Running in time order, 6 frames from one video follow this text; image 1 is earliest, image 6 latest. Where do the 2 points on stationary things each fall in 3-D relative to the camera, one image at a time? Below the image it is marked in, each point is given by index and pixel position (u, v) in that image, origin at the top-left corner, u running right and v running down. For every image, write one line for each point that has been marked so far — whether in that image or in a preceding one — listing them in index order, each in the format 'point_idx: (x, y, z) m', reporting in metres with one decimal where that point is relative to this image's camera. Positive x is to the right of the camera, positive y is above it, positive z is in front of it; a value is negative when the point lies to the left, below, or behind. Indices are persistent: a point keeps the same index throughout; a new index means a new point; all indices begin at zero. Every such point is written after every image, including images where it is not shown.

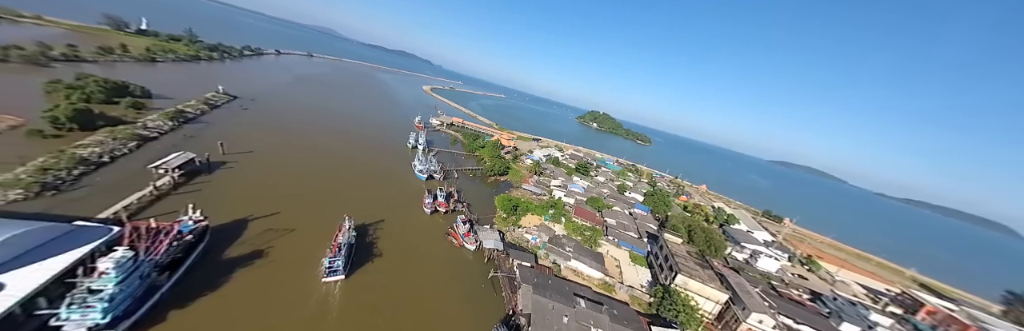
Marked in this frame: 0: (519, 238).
0: (+0.6, -5.7, +19.4) m
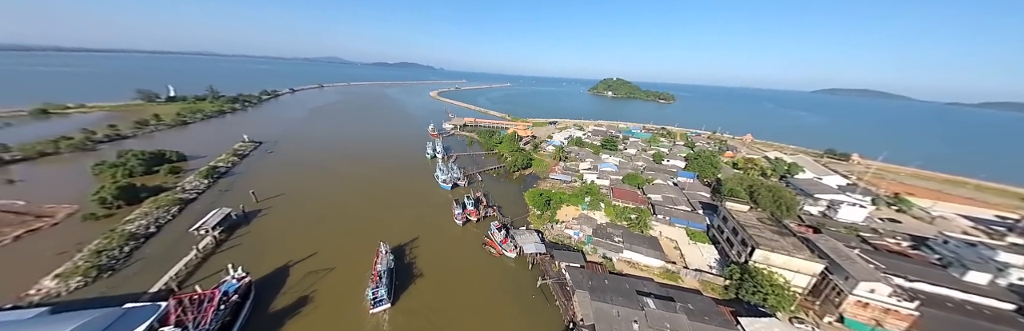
0: (+3.5, -5.0, +17.9) m
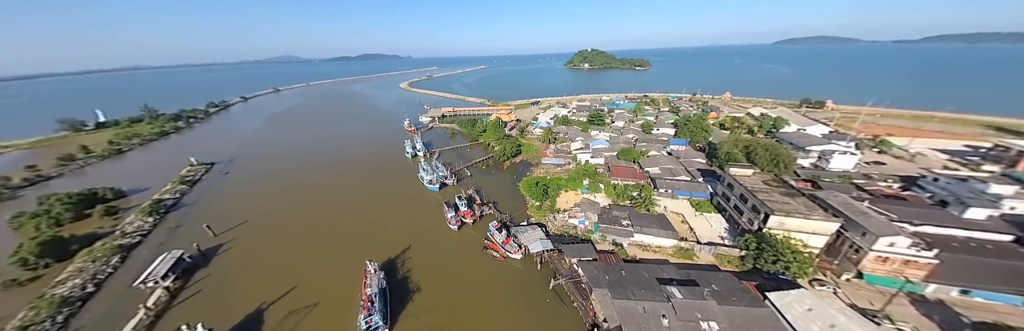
0: (+3.6, -4.1, +16.7) m
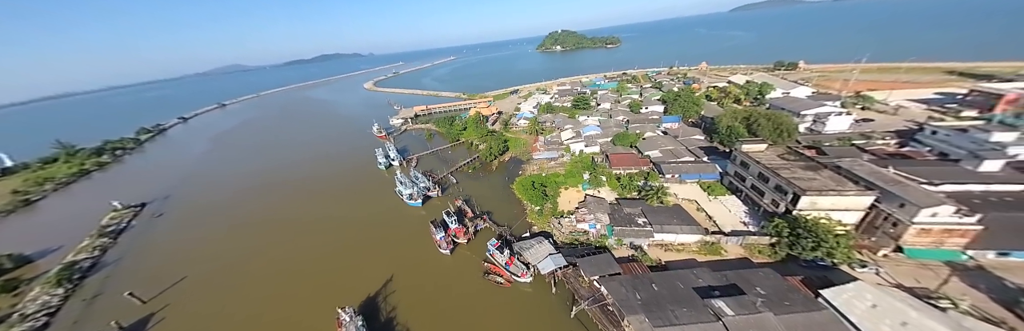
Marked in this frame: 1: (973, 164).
0: (+3.7, -3.9, +14.7) m
1: (+26.3, +0.1, +14.0) m
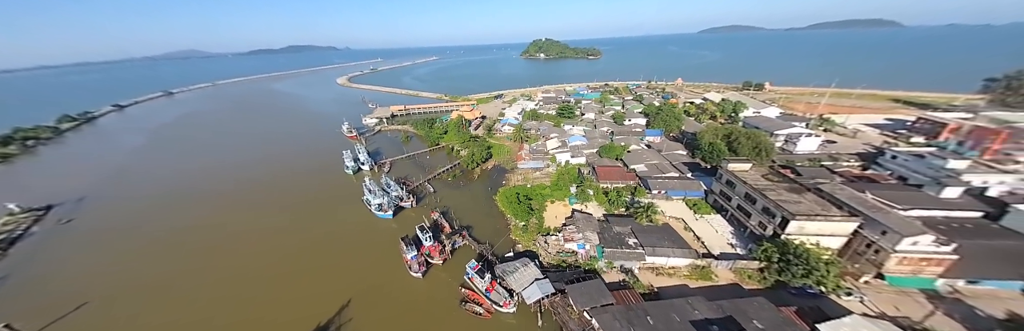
0: (+2.7, -4.8, +13.6) m
1: (+25.4, -1.5, +14.8) m
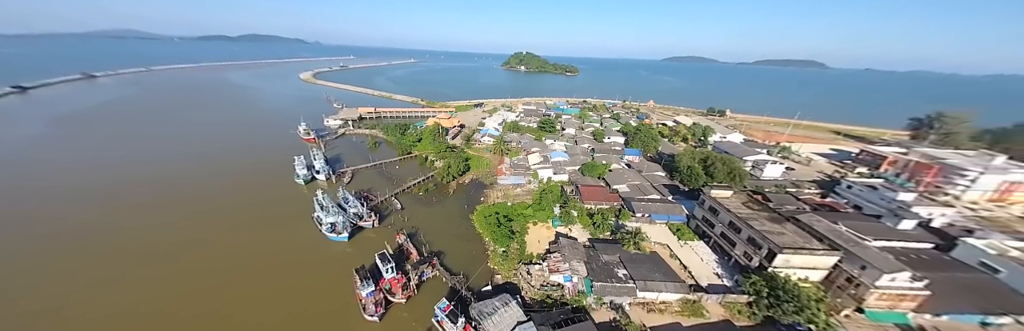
0: (+1.6, -5.8, +12.1) m
1: (+24.2, -3.5, +15.8) m
